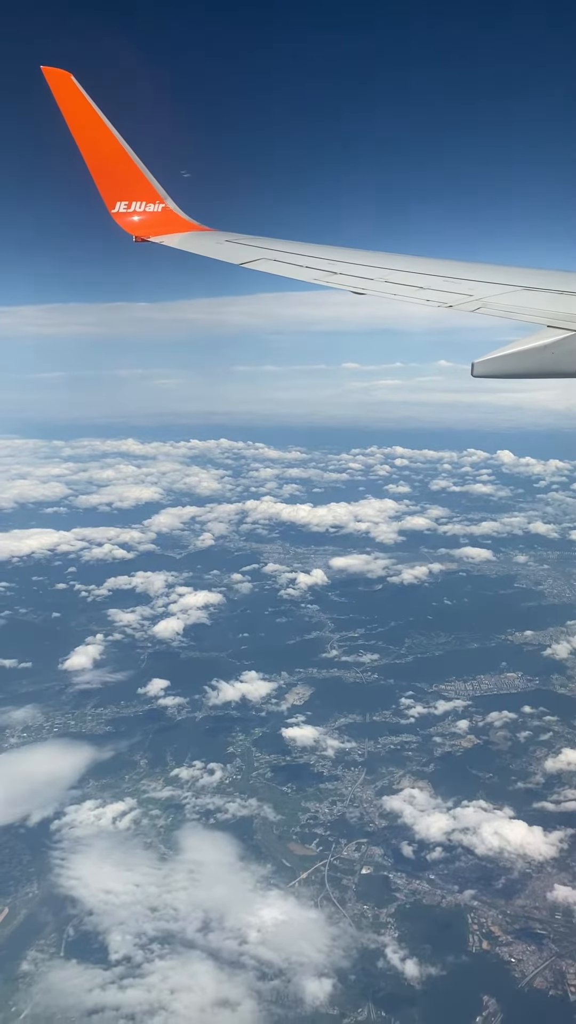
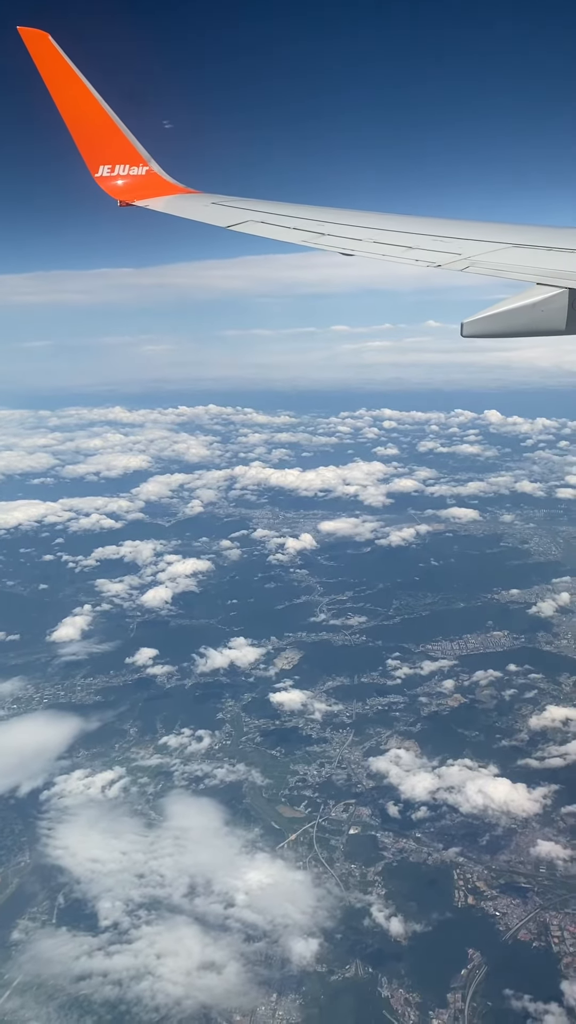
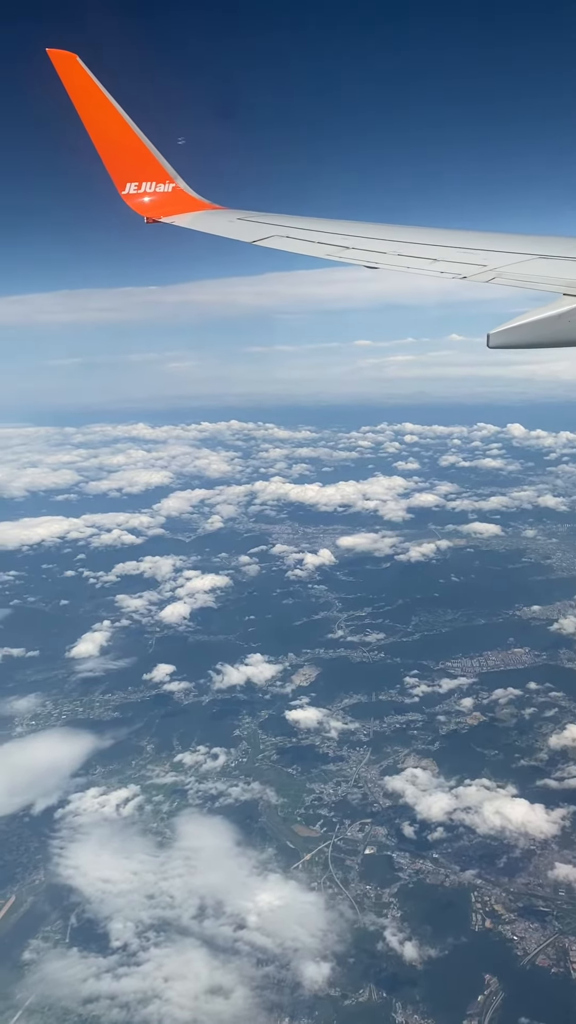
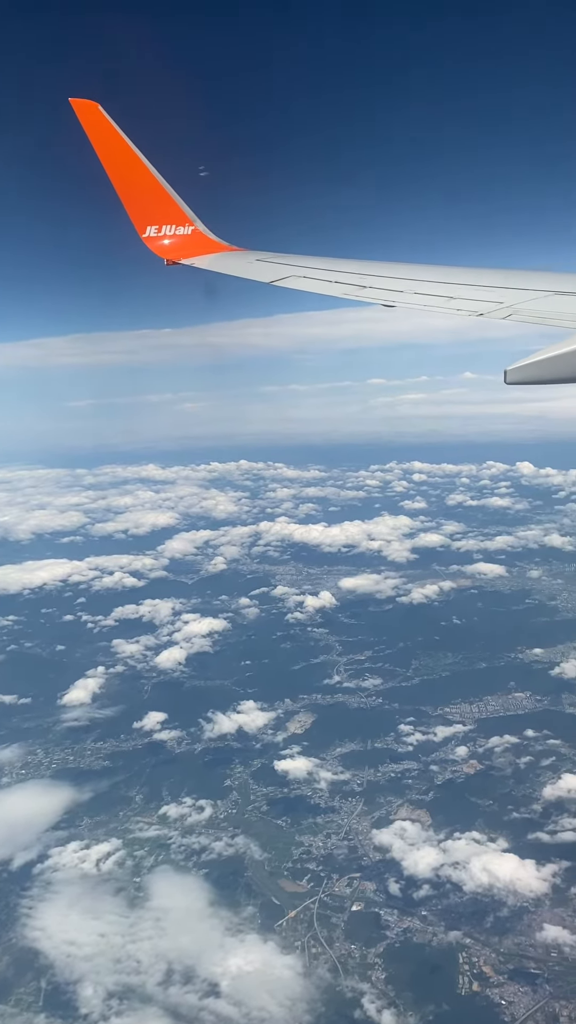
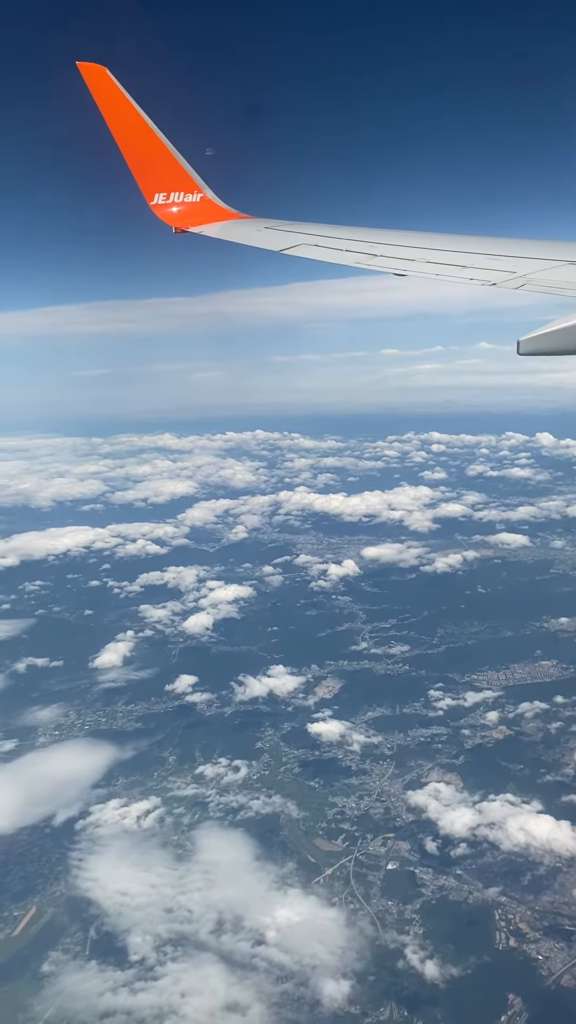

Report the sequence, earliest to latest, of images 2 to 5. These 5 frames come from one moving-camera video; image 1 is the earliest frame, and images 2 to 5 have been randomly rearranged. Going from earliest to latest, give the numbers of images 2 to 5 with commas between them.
2, 3, 5, 4
